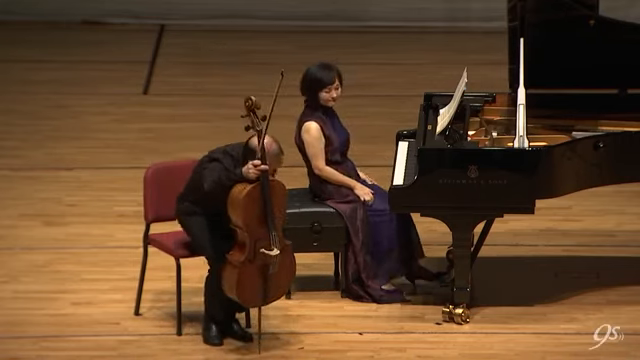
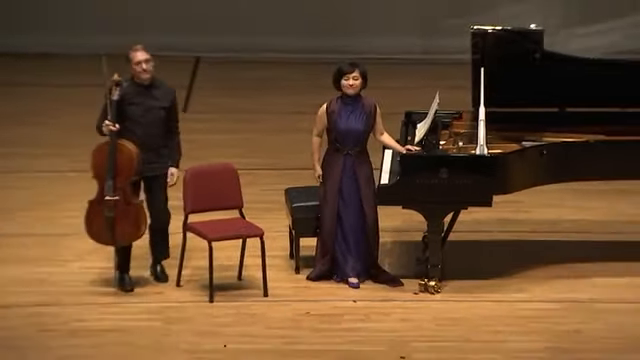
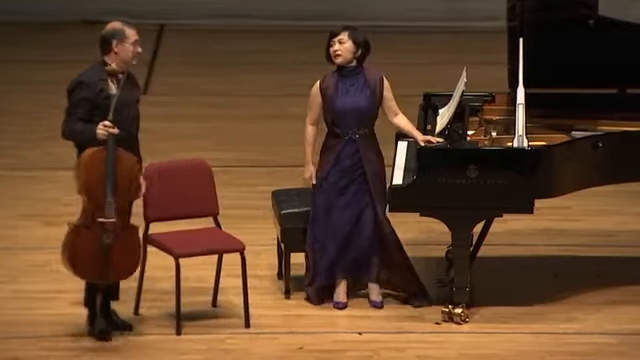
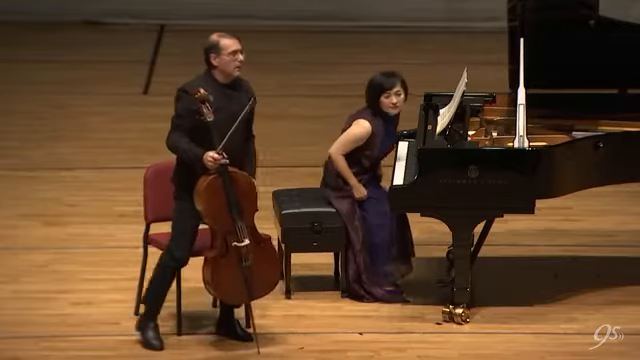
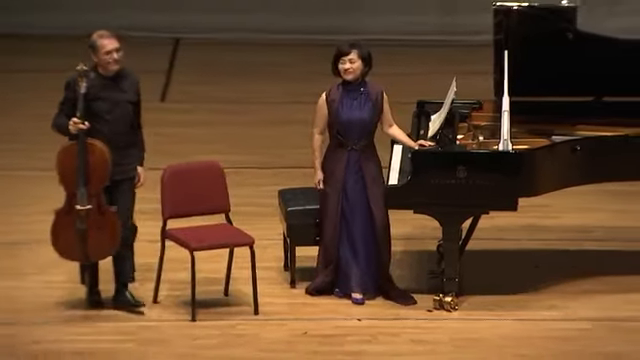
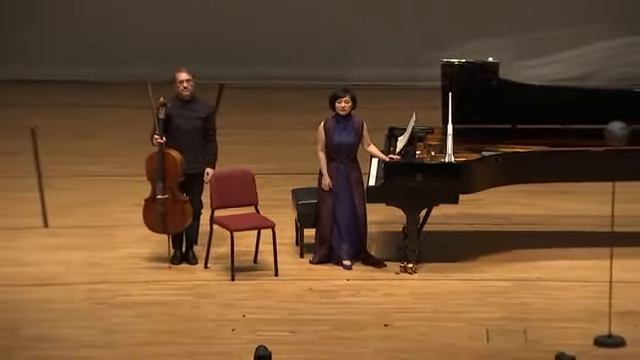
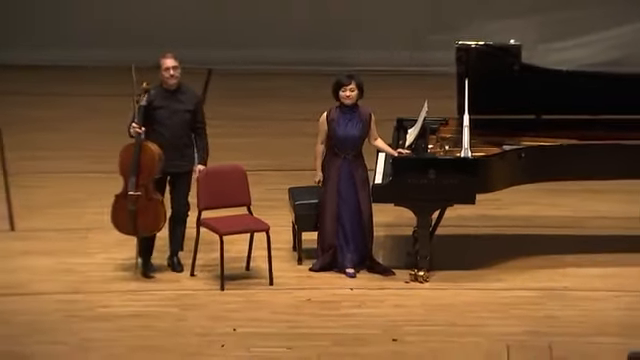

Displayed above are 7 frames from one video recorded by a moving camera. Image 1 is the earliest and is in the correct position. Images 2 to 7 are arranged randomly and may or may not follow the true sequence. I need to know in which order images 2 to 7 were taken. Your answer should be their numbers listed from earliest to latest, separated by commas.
4, 3, 5, 2, 7, 6
